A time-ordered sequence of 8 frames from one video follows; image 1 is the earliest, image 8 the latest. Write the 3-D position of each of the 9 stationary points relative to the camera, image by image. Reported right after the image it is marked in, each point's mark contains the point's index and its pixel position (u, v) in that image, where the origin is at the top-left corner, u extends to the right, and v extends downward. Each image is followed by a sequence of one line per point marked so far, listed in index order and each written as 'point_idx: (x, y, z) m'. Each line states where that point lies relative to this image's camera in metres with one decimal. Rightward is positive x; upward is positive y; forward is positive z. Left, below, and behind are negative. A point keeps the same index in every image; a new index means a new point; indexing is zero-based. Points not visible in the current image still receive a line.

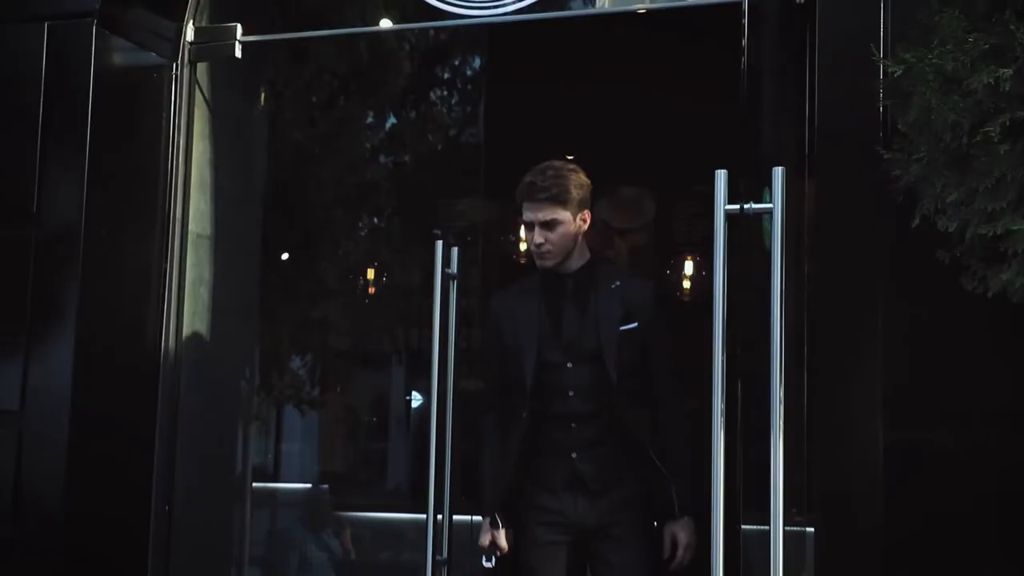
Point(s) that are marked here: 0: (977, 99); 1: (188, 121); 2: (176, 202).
0: (+0.6, +0.3, +2.0) m
1: (-0.8, +0.4, +3.8) m
2: (-0.8, +0.2, +3.7) m
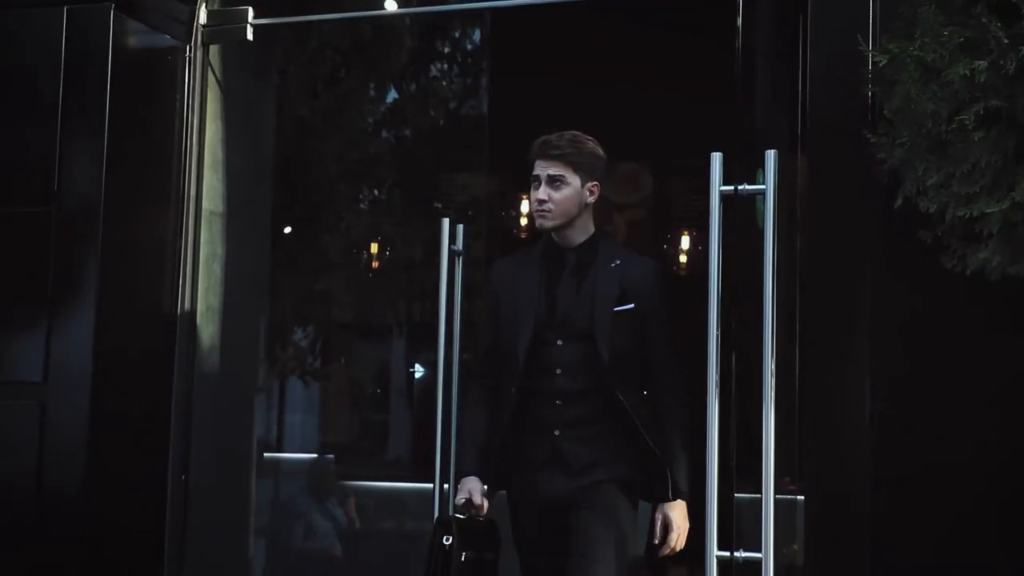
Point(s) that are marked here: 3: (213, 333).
0: (+0.6, +0.3, +2.2) m
1: (-0.8, +0.5, +3.9) m
2: (-0.8, +0.3, +3.8) m
3: (-0.8, -0.1, +3.8) m
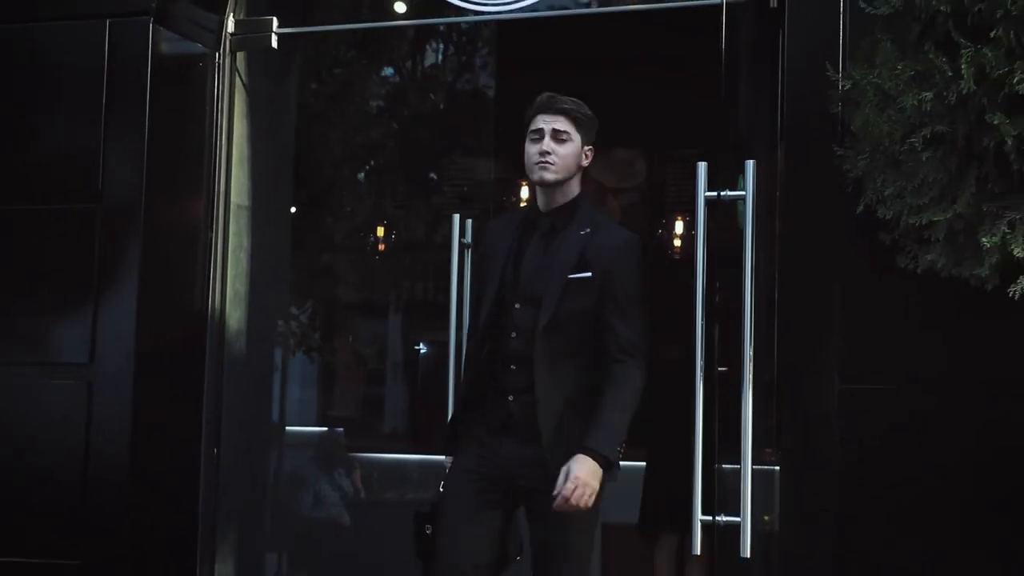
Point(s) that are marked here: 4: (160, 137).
0: (+0.6, +0.3, +2.5) m
1: (-0.8, +0.5, +4.2) m
2: (-0.8, +0.3, +4.2) m
3: (-0.7, -0.1, +4.2) m
4: (-0.9, +0.4, +4.0) m
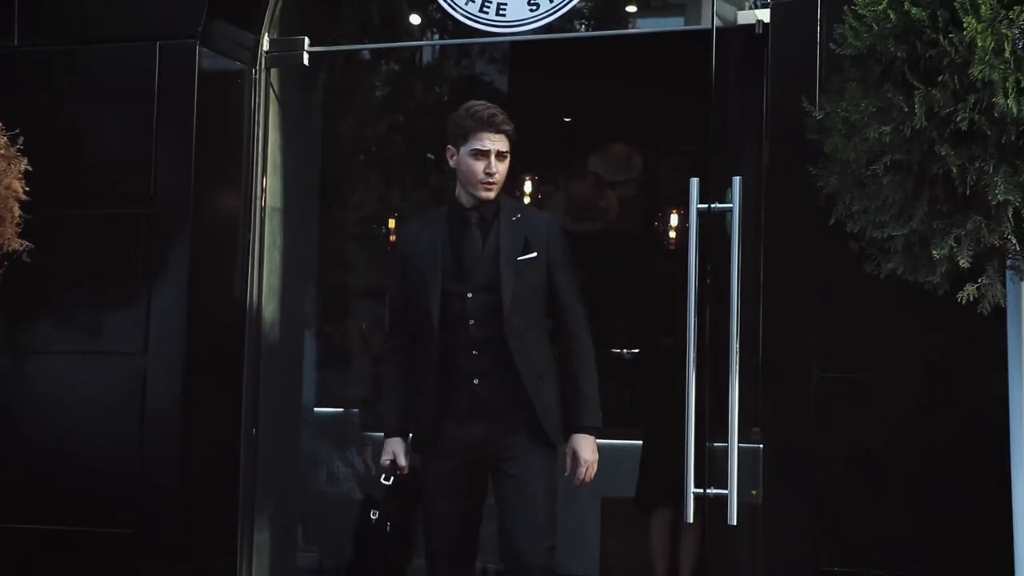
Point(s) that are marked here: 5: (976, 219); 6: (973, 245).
0: (+0.7, +0.3, +2.9) m
1: (-0.7, +0.5, +4.6) m
2: (-0.8, +0.3, +4.6) m
3: (-0.7, -0.1, +4.6) m
4: (-0.9, +0.4, +4.4) m
5: (+0.8, +0.1, +2.7) m
6: (+0.8, +0.1, +2.8) m
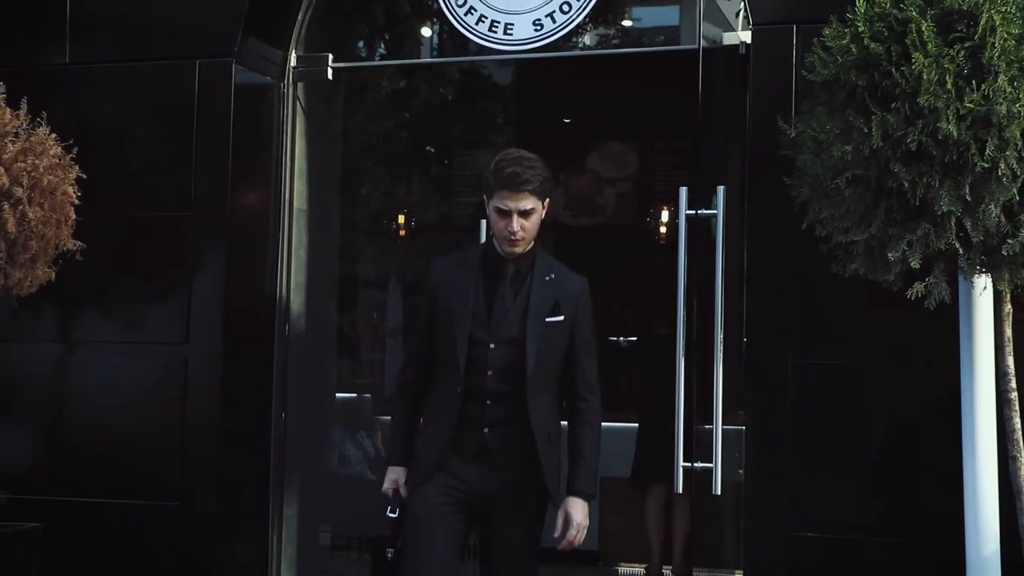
0: (+0.7, +0.3, +3.4) m
1: (-0.7, +0.5, +5.0) m
2: (-0.7, +0.3, +5.0) m
3: (-0.7, 0.0, +5.0) m
4: (-0.9, +0.4, +4.8) m
5: (+0.9, +0.1, +3.2) m
6: (+0.9, +0.1, +3.2) m
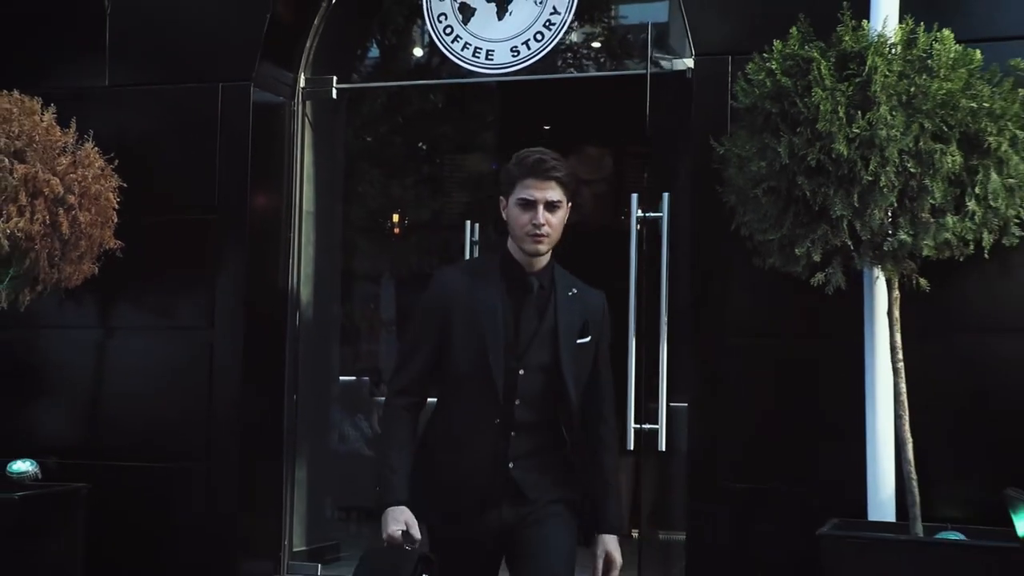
0: (+0.6, +0.3, +4.1) m
1: (-0.8, +0.6, +5.8) m
2: (-0.8, +0.4, +5.7) m
3: (-0.8, 0.0, +5.7) m
4: (-0.9, +0.4, +5.6) m
5: (+0.8, +0.2, +3.9) m
6: (+0.8, +0.1, +4.0) m
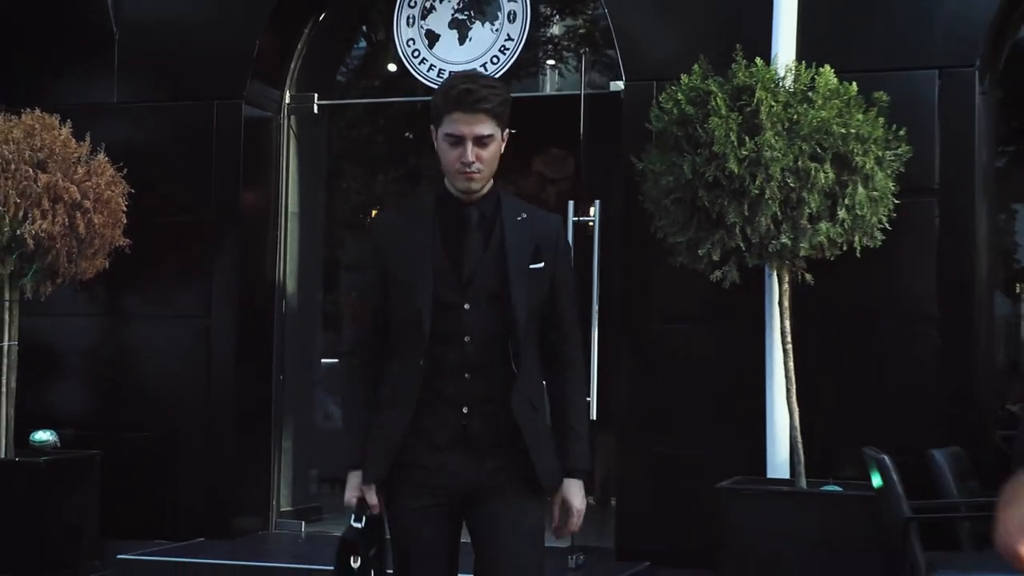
0: (+0.5, +0.3, +4.9) m
1: (-1.0, +0.6, +6.6) m
2: (-1.0, +0.4, +6.5) m
3: (-0.9, 0.0, +6.5) m
4: (-1.1, +0.5, +6.3) m
5: (+0.6, +0.2, +4.7) m
6: (+0.6, +0.1, +4.7) m
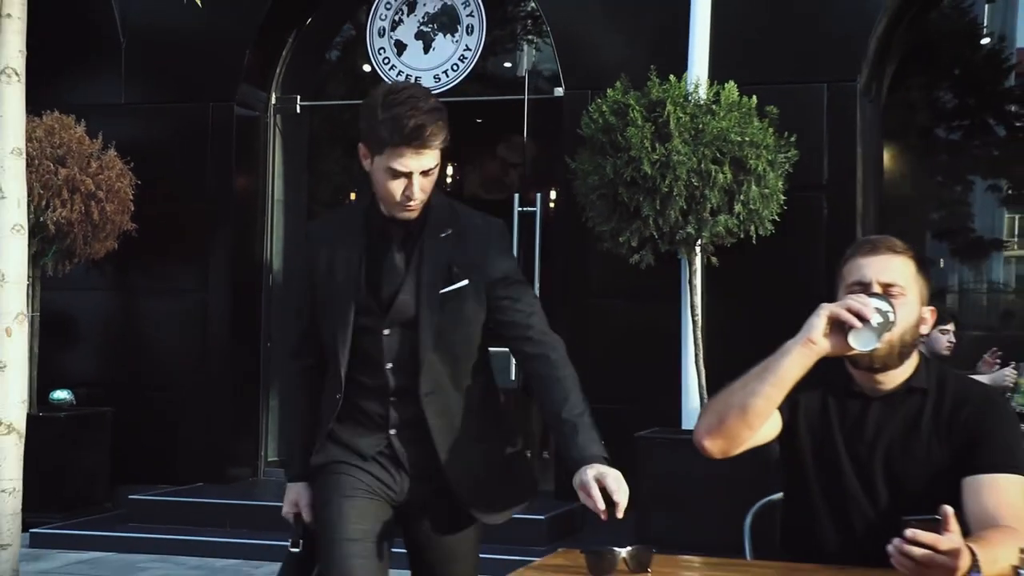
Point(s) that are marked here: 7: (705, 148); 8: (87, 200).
0: (+0.3, +0.4, +5.8) m
1: (-1.2, +0.7, +7.4) m
2: (-1.2, +0.5, +7.4) m
3: (-1.1, +0.1, +7.4) m
4: (-1.3, +0.6, +7.2) m
5: (+0.5, +0.2, +5.6) m
6: (+0.5, +0.2, +5.7) m
7: (+0.7, +0.5, +5.5) m
8: (-1.9, +0.4, +6.7) m
